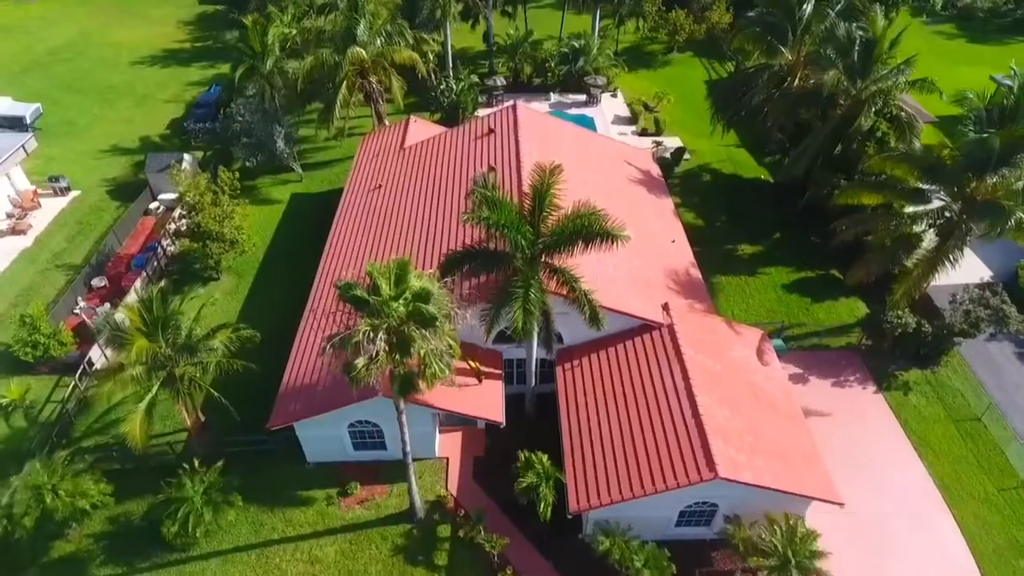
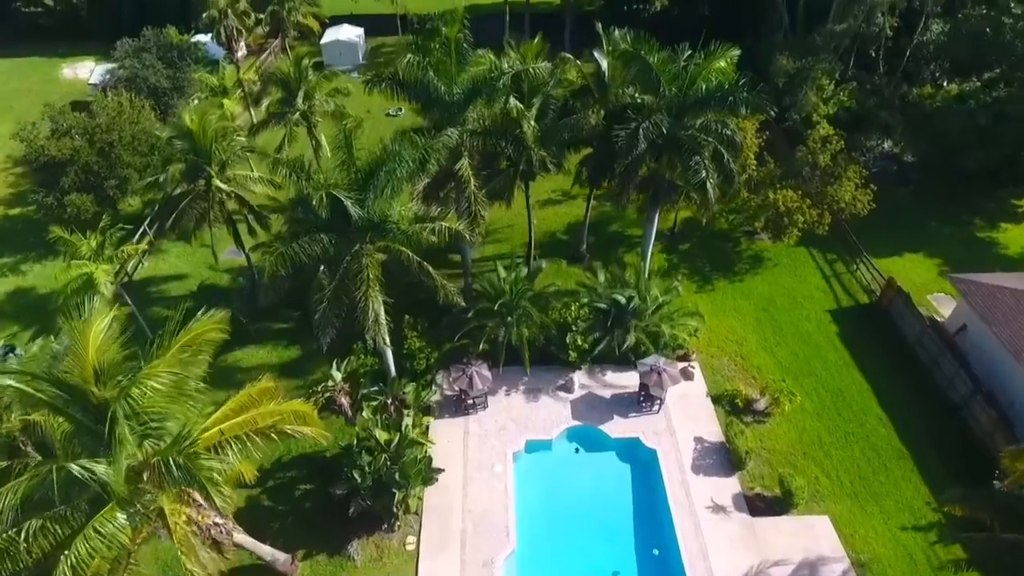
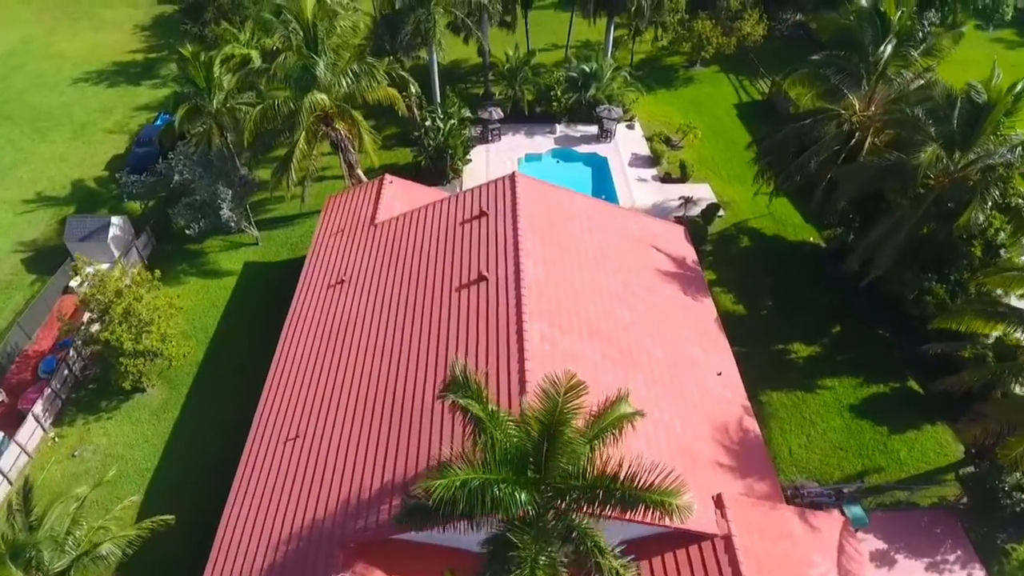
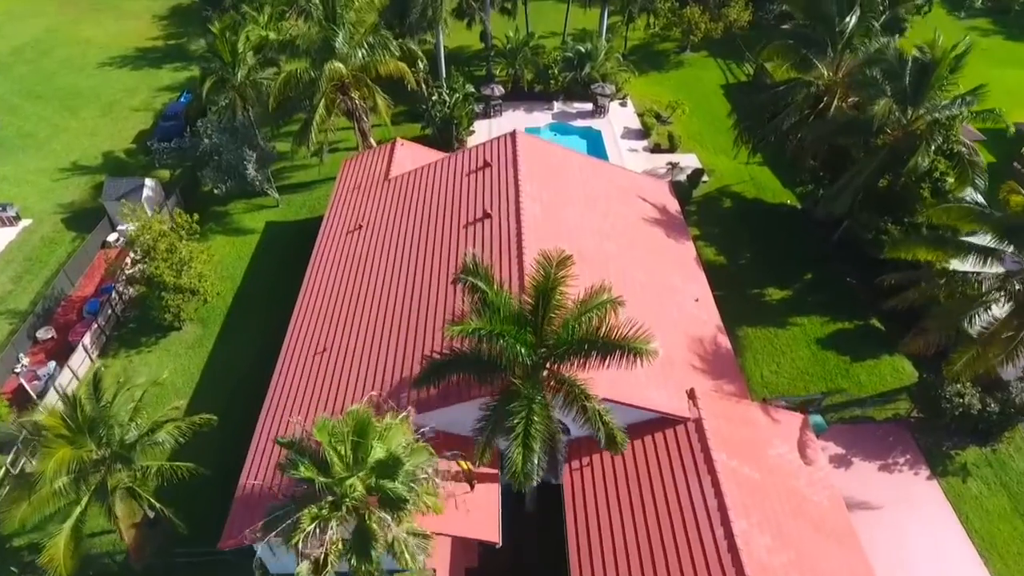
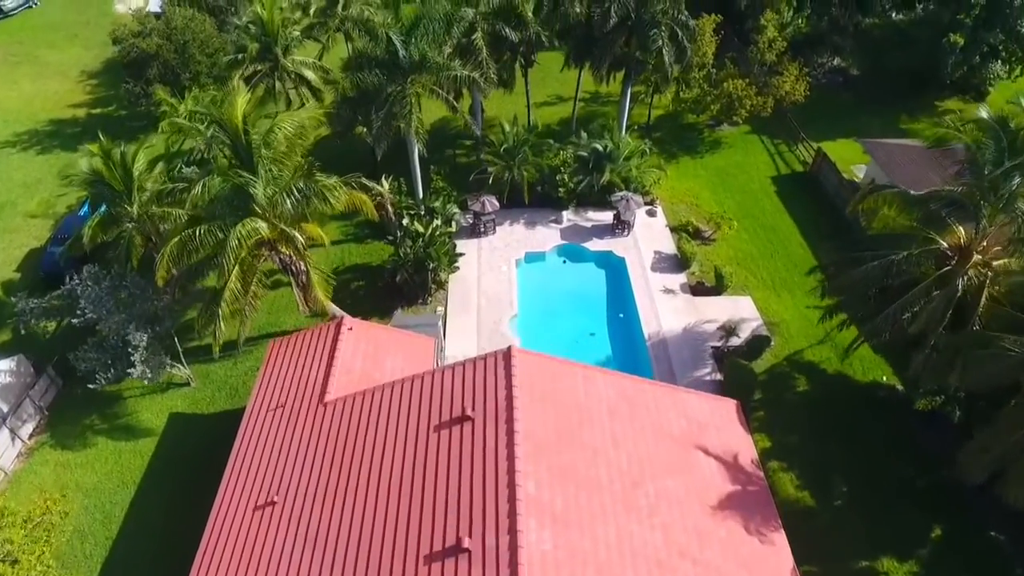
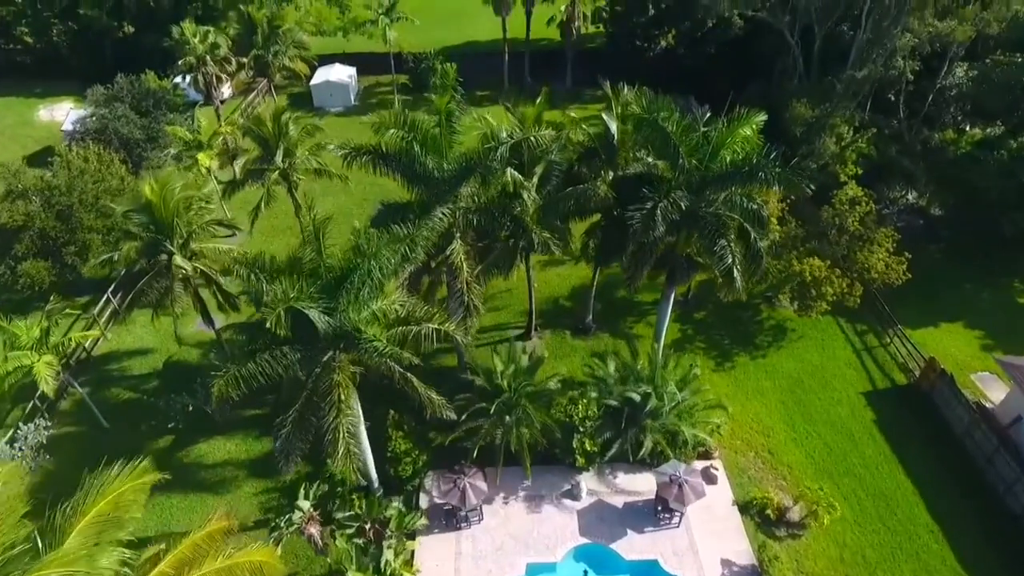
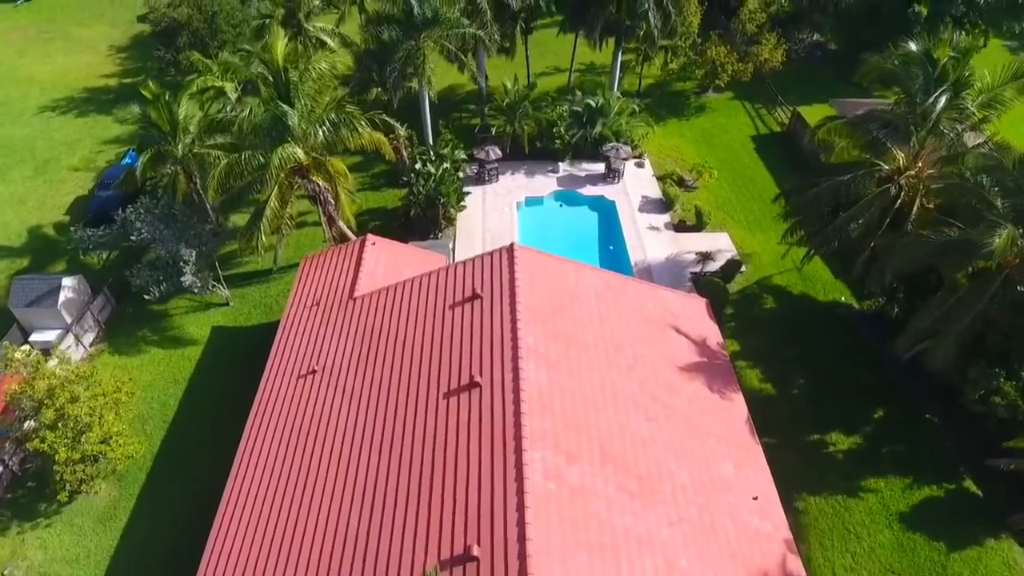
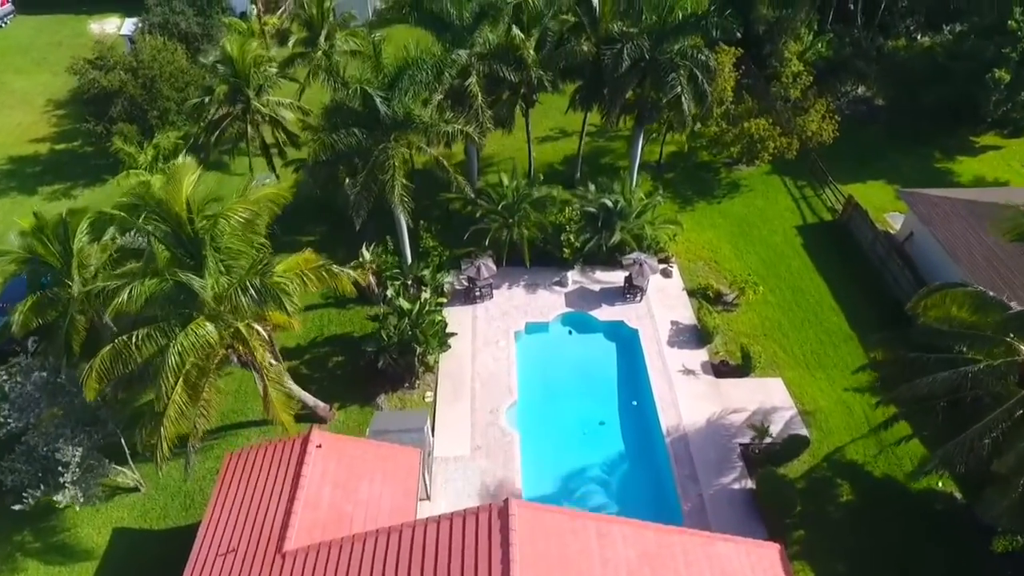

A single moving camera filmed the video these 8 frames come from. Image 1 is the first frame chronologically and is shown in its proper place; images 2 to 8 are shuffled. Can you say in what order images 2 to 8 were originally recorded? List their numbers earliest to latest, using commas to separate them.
4, 3, 7, 5, 8, 2, 6
